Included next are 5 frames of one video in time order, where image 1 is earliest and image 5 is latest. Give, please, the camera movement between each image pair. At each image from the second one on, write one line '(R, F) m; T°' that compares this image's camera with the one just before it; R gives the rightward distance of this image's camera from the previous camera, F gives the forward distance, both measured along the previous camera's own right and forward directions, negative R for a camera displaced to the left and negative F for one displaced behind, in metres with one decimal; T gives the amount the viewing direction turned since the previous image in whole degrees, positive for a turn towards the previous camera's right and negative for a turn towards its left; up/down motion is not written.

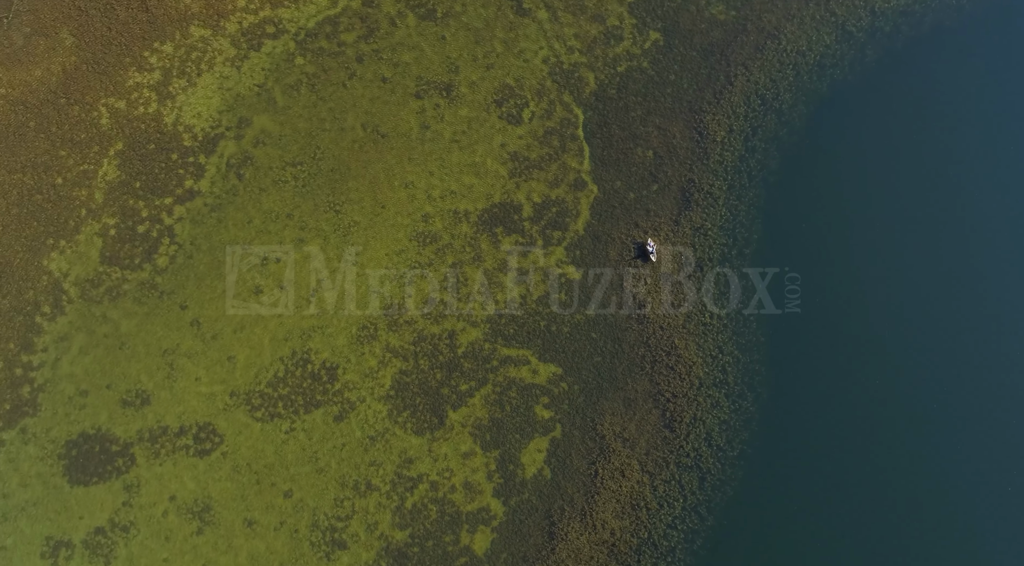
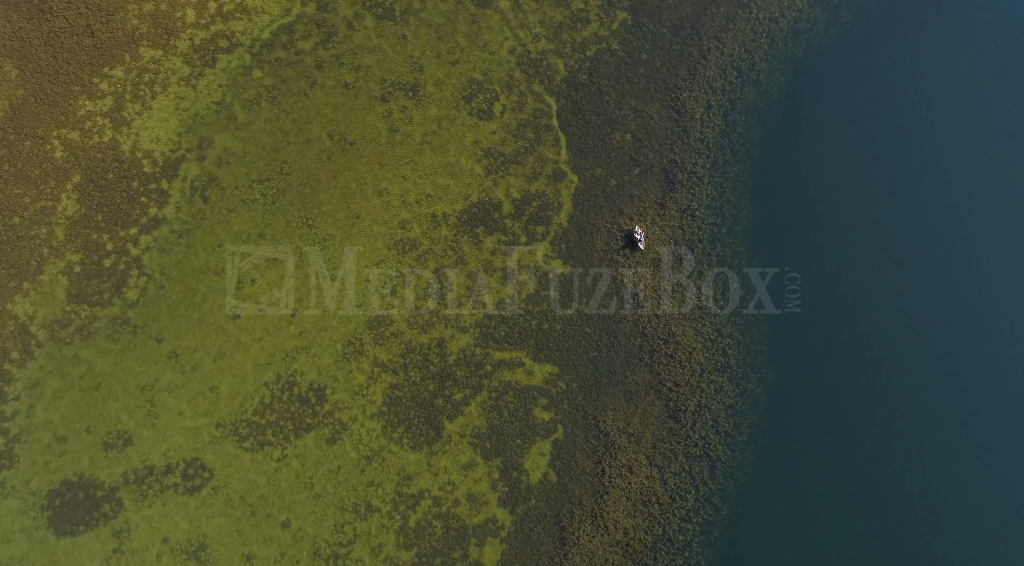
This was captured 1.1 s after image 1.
(+0.7, +1.4) m; 0°
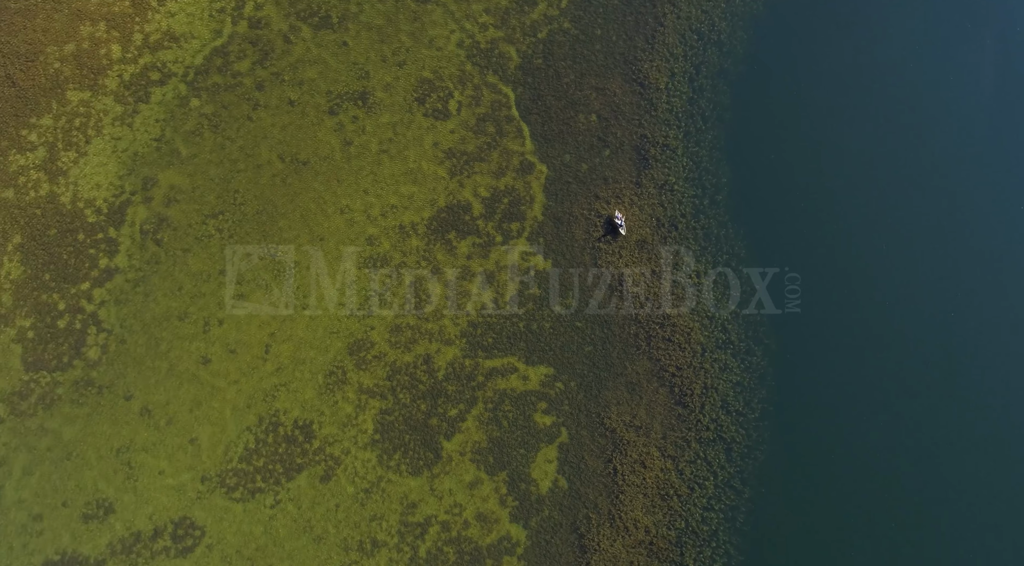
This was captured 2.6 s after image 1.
(+0.2, +2.1) m; +1°
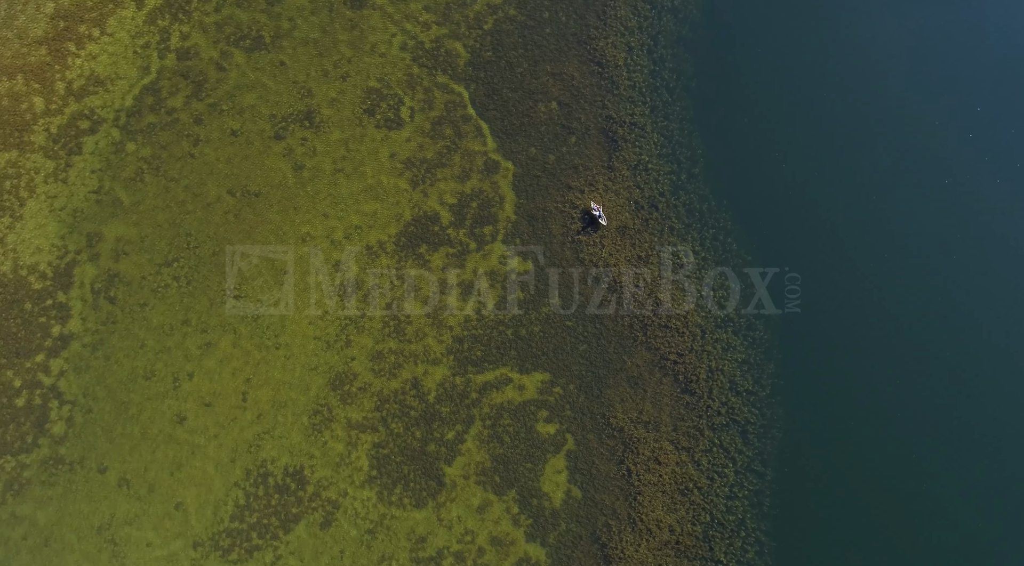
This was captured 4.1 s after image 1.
(+0.1, +2.1) m; +1°
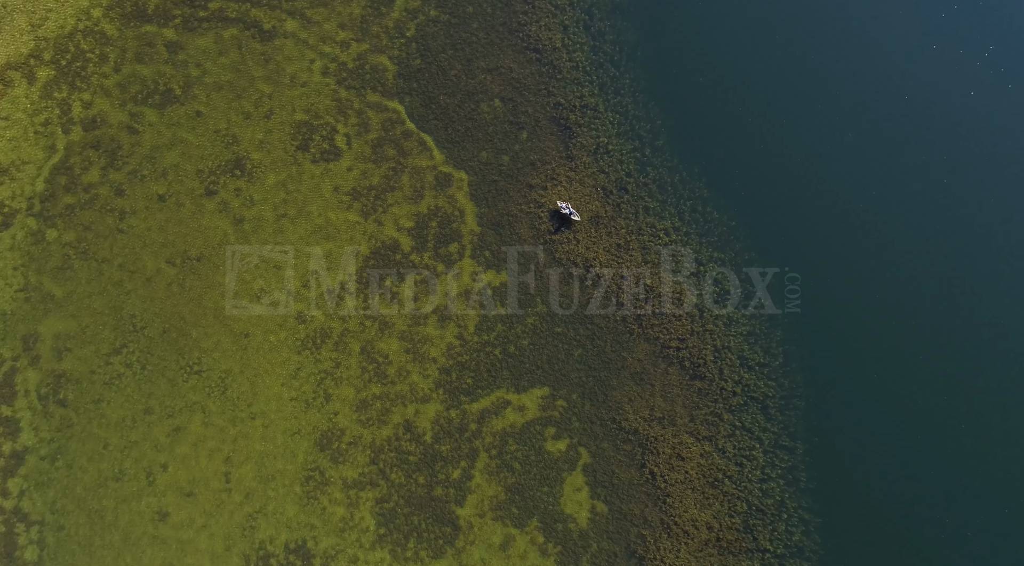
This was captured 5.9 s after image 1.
(0.0, +2.6) m; +1°
